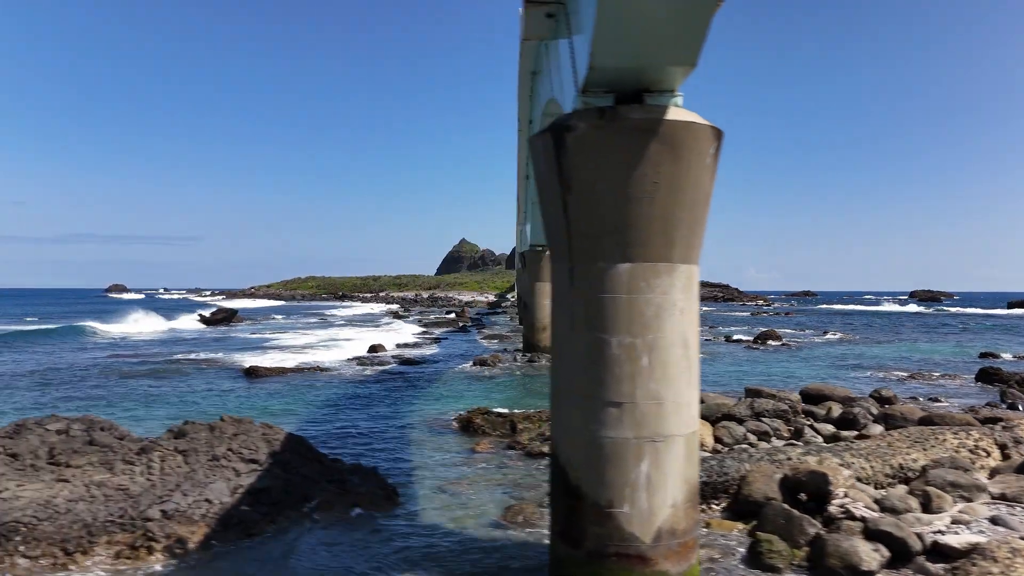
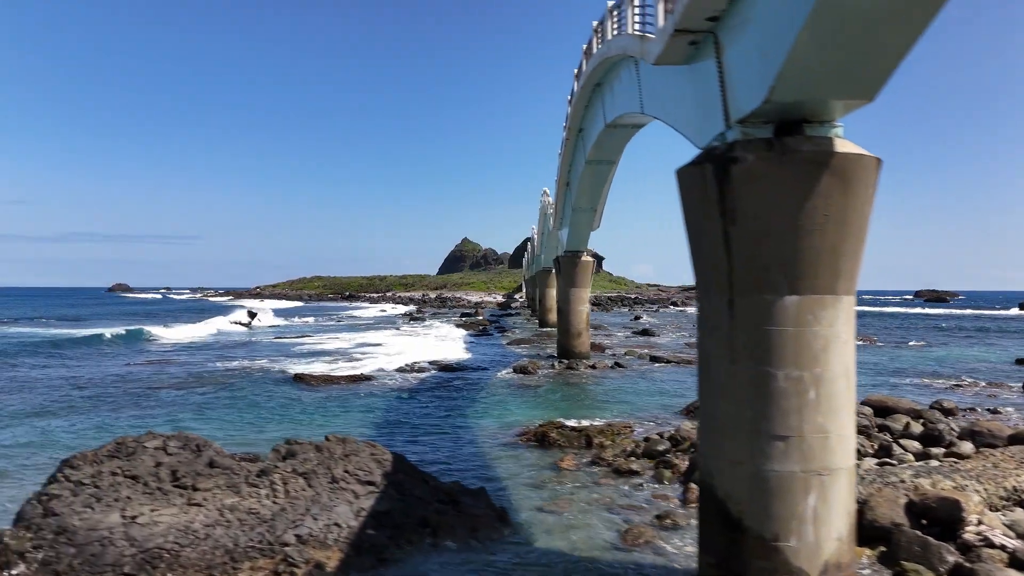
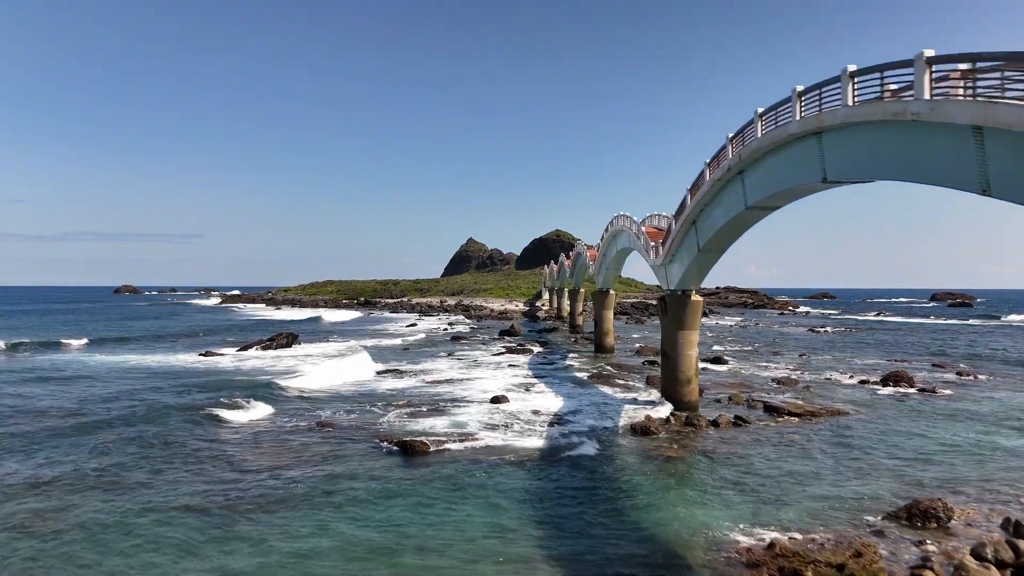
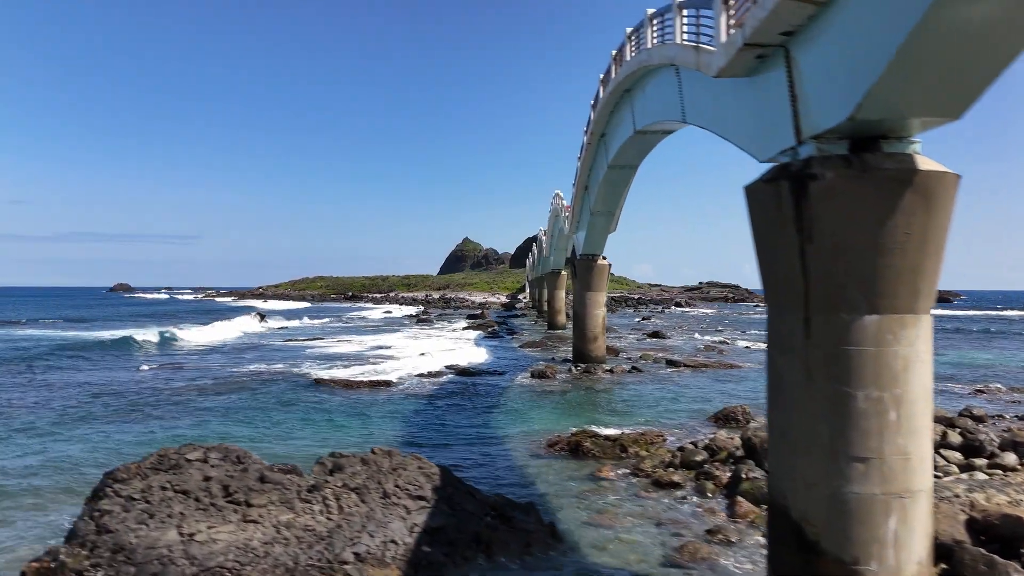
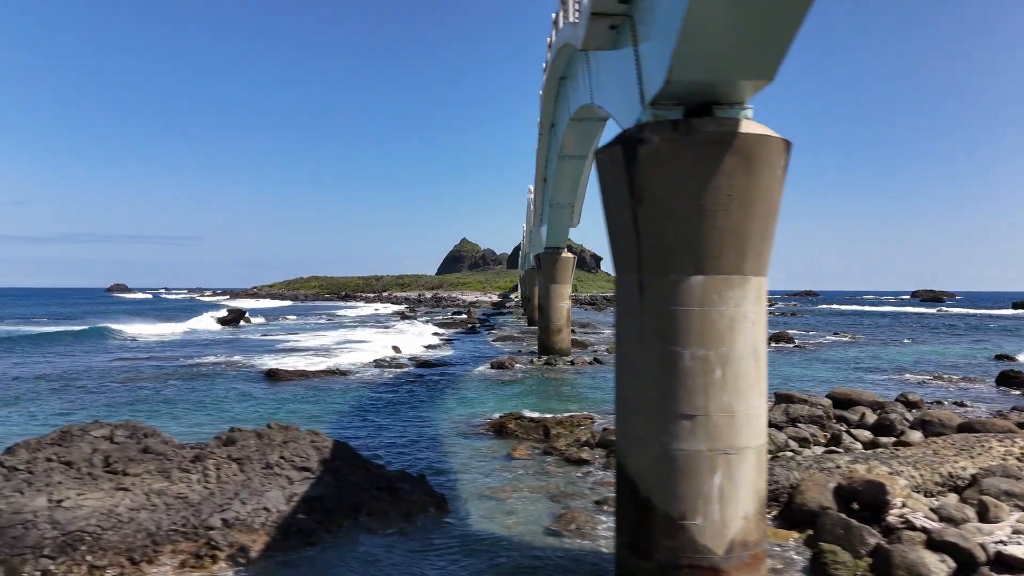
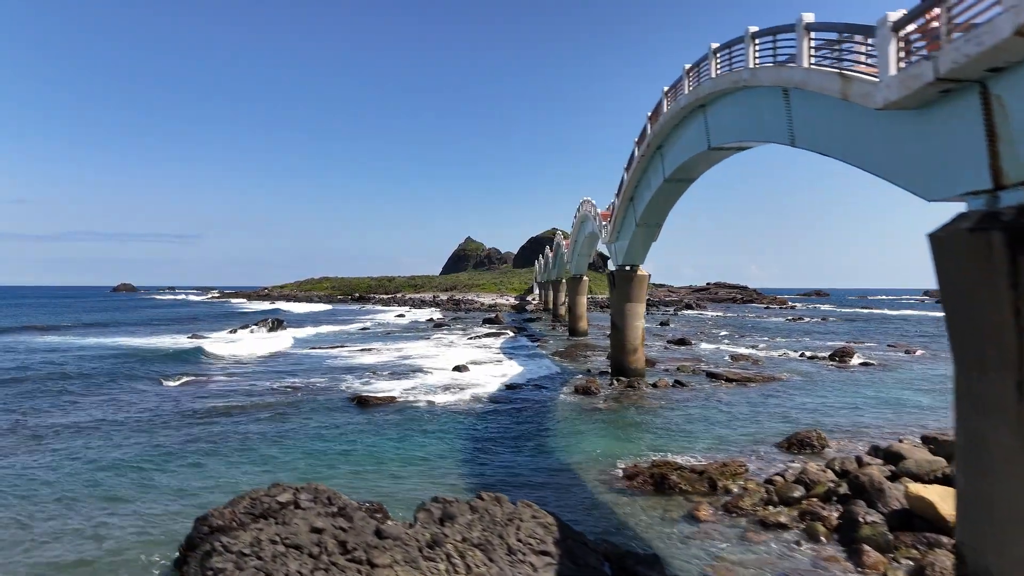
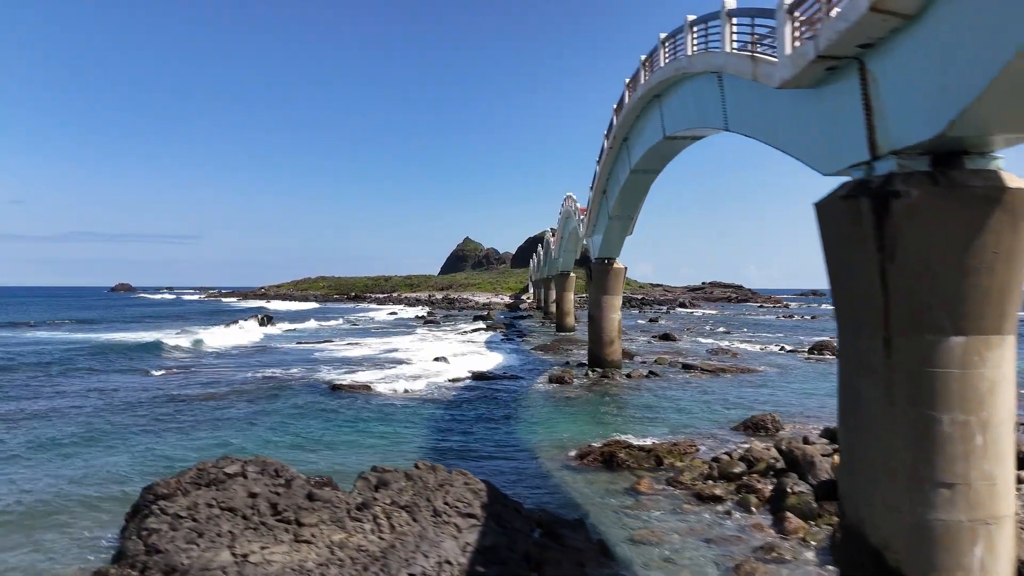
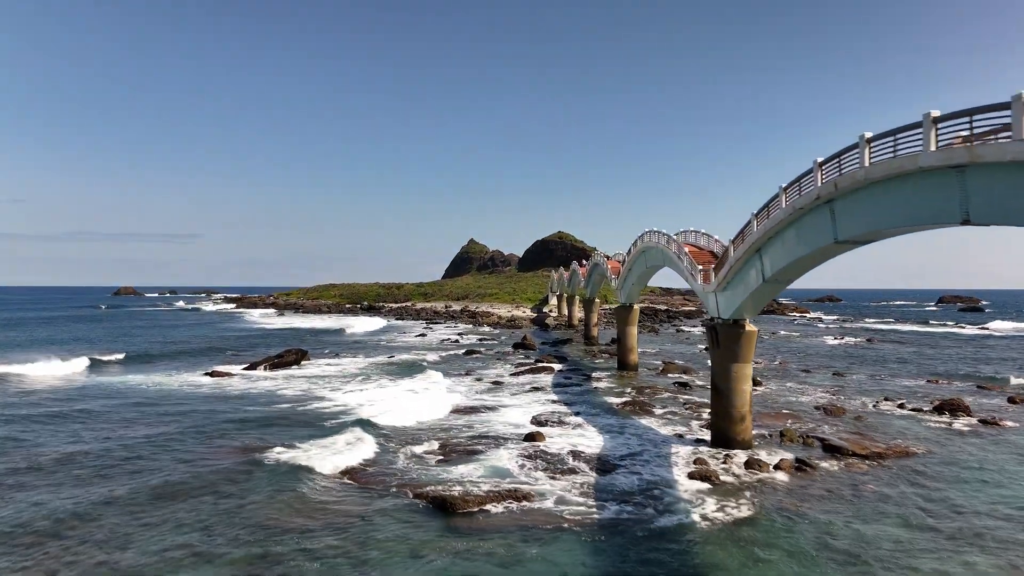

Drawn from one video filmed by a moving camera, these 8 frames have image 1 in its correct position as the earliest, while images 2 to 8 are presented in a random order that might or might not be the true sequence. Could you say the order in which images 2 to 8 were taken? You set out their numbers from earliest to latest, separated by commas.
5, 2, 4, 7, 6, 3, 8
